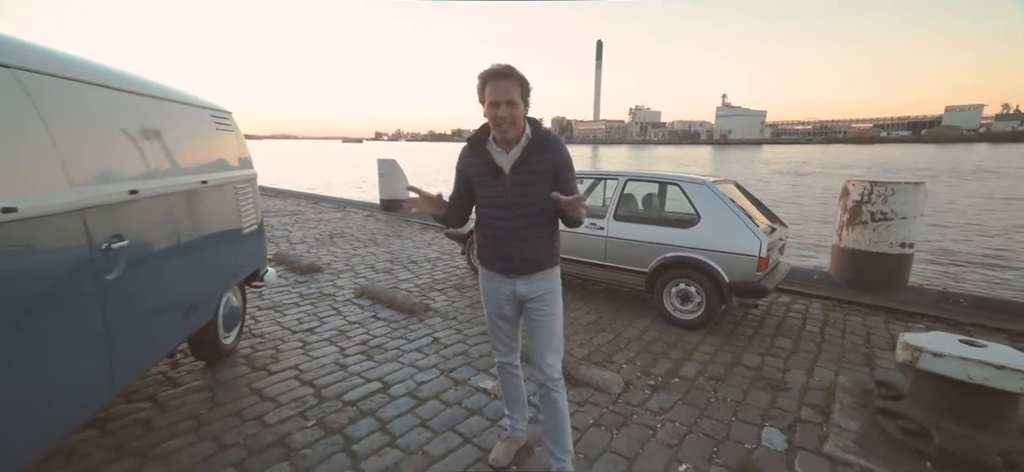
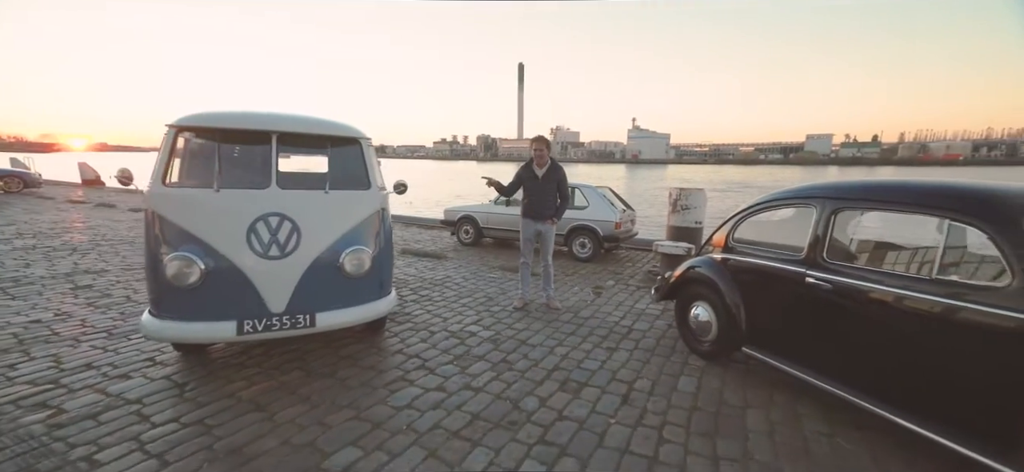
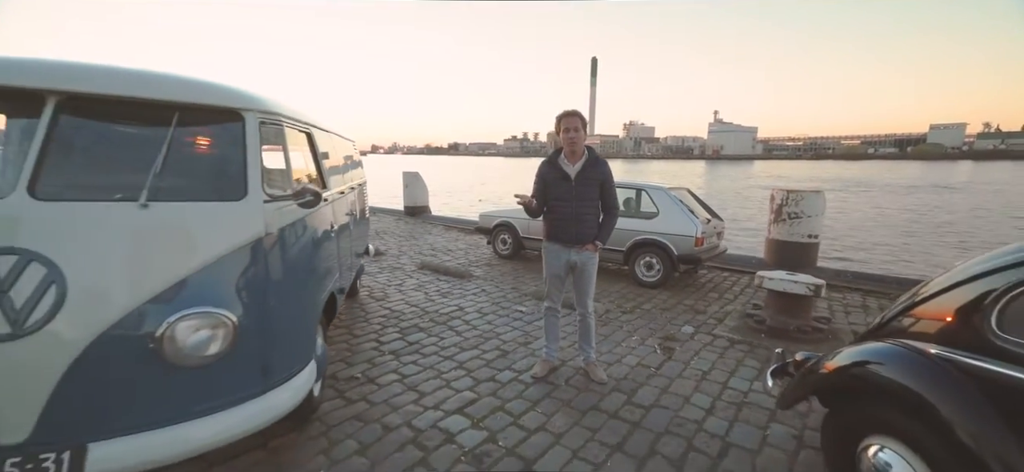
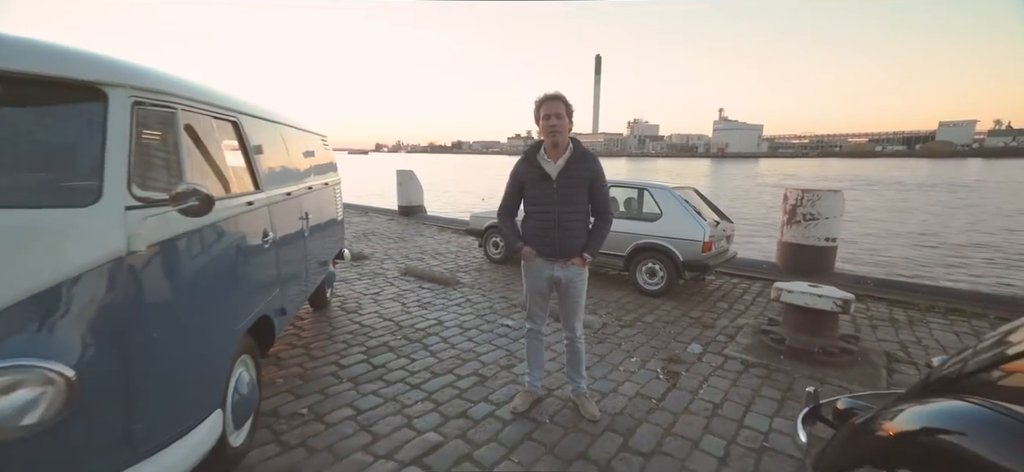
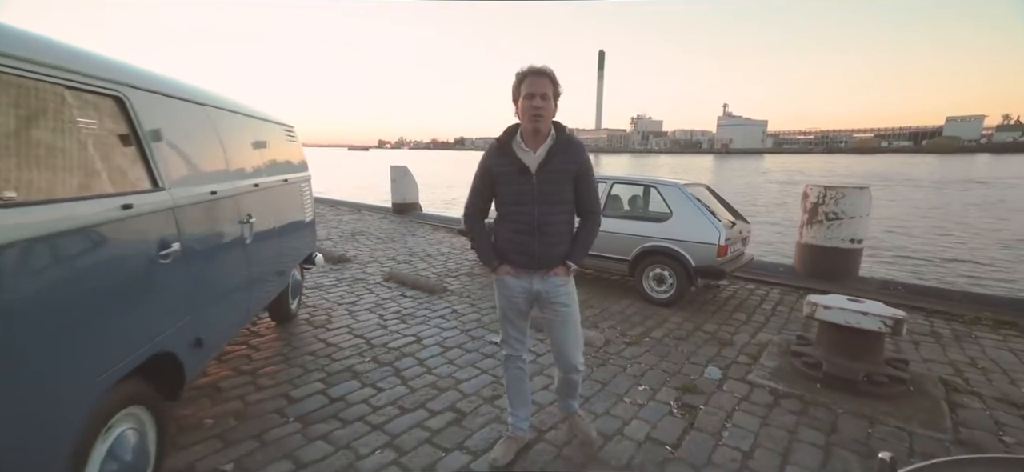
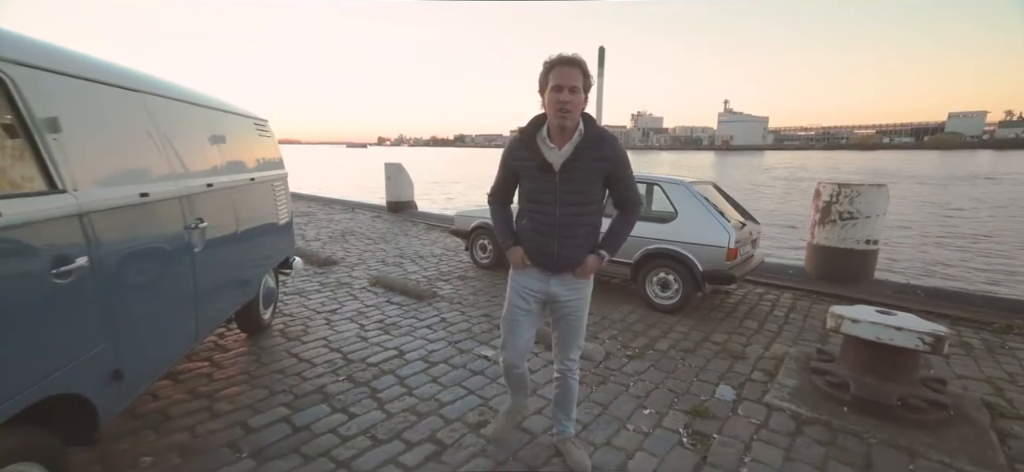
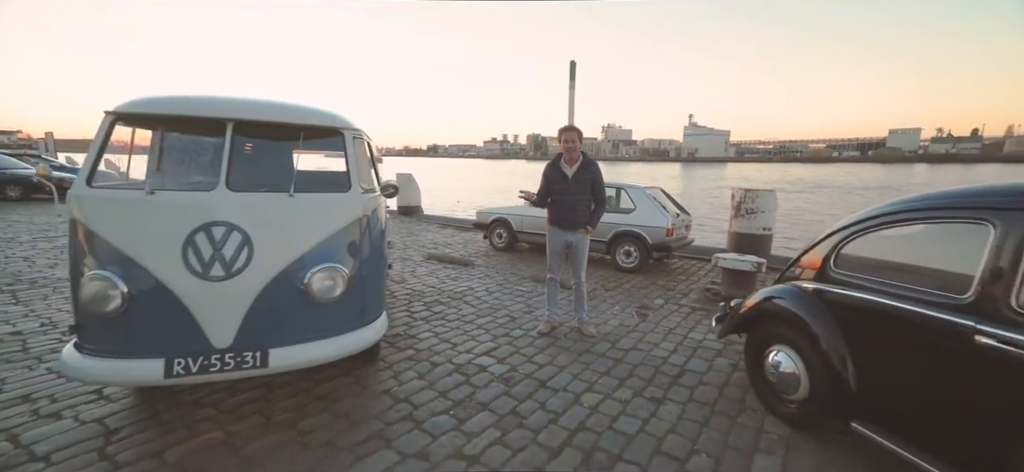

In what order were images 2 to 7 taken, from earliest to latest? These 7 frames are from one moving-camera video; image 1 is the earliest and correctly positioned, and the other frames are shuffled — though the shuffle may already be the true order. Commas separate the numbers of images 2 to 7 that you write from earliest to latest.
6, 5, 4, 3, 7, 2
